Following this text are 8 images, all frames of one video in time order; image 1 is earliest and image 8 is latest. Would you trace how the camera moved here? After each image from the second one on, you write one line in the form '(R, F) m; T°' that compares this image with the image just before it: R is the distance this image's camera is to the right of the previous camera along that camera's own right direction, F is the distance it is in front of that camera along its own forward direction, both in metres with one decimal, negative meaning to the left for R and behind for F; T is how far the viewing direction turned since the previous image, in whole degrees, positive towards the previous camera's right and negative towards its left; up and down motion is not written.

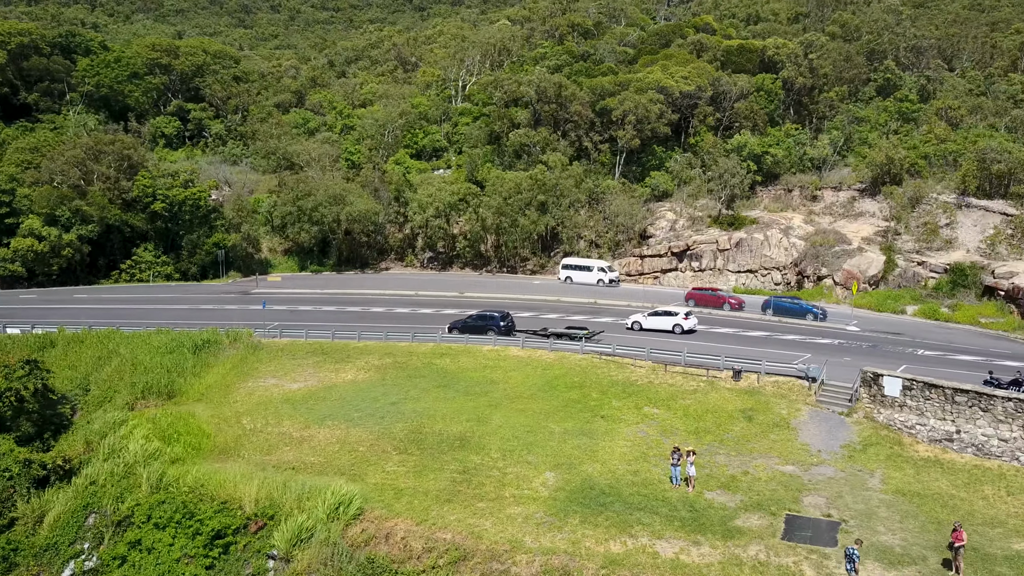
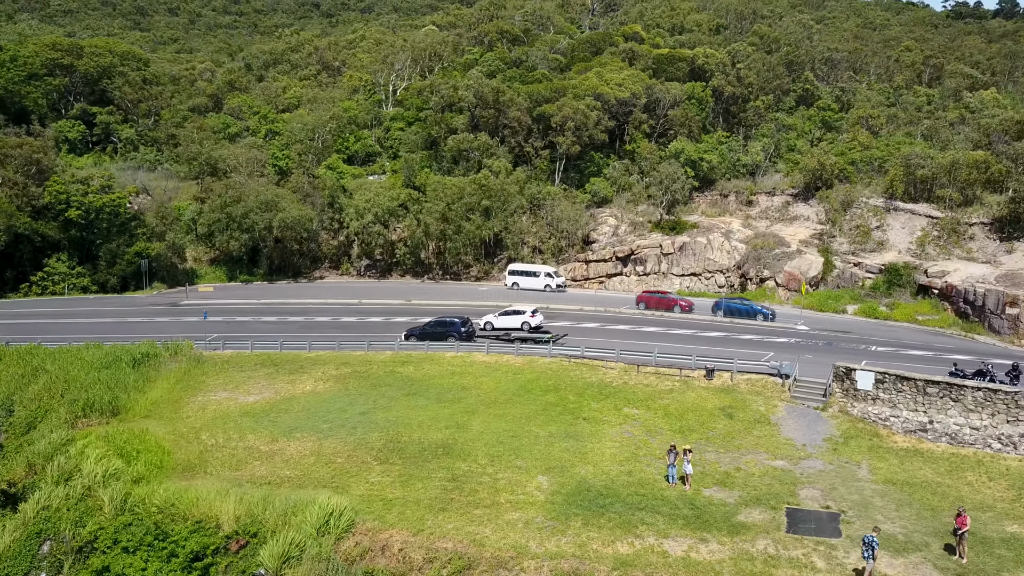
(-1.8, +0.6) m; +6°
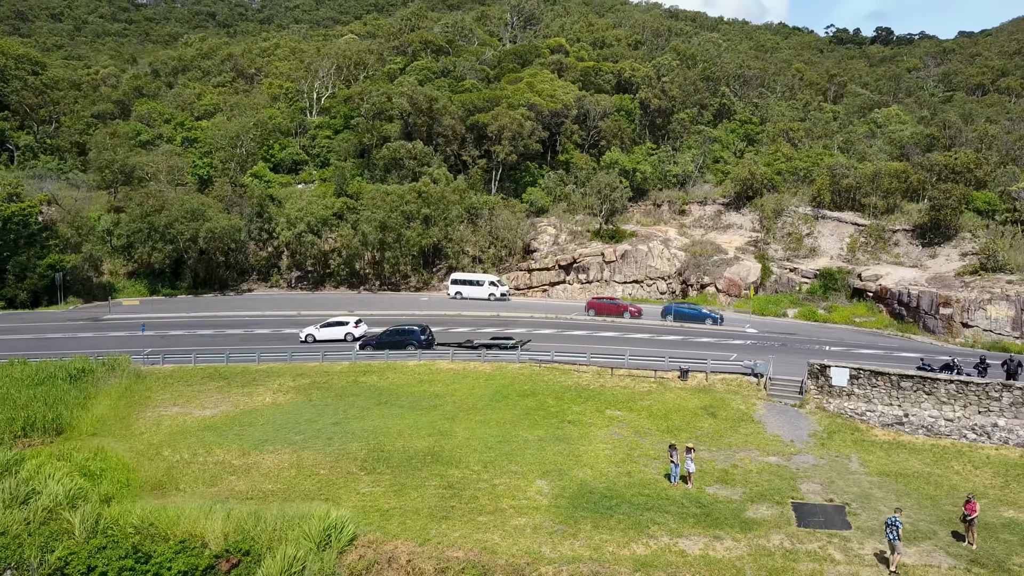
(-2.1, +0.7) m; +6°
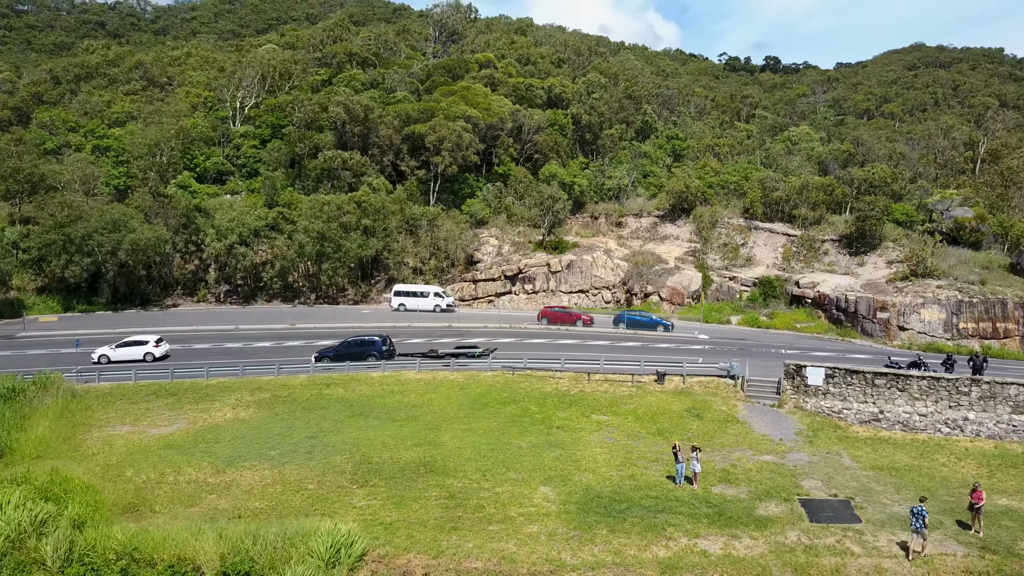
(-2.2, +0.7) m; +6°
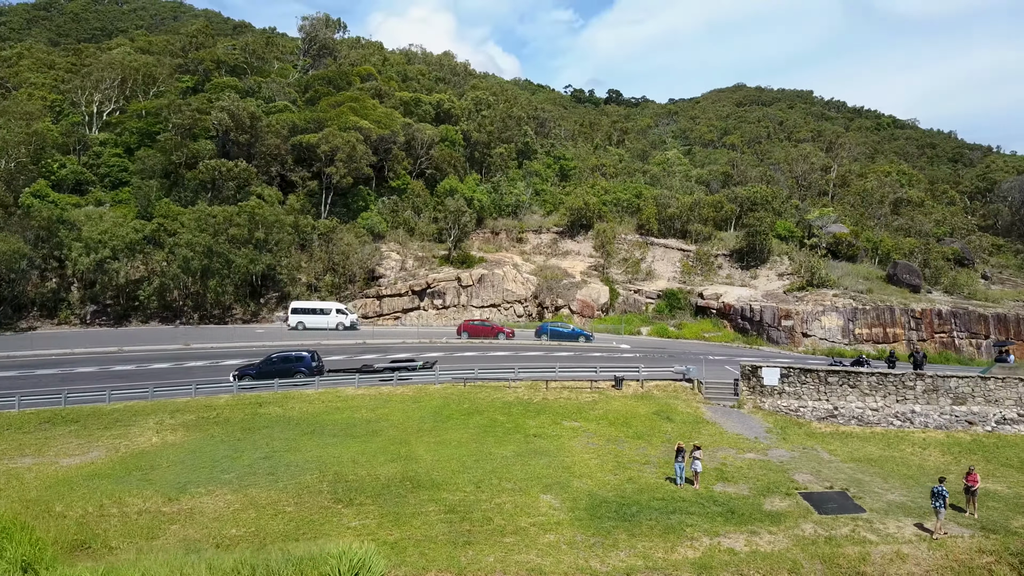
(-3.2, +1.3) m; +10°
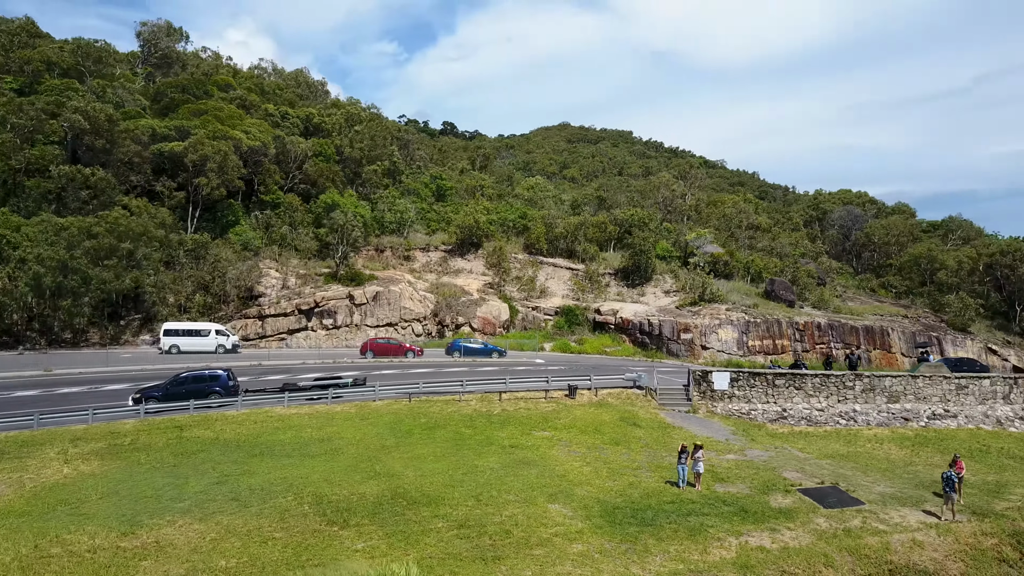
(-3.5, +1.5) m; +12°
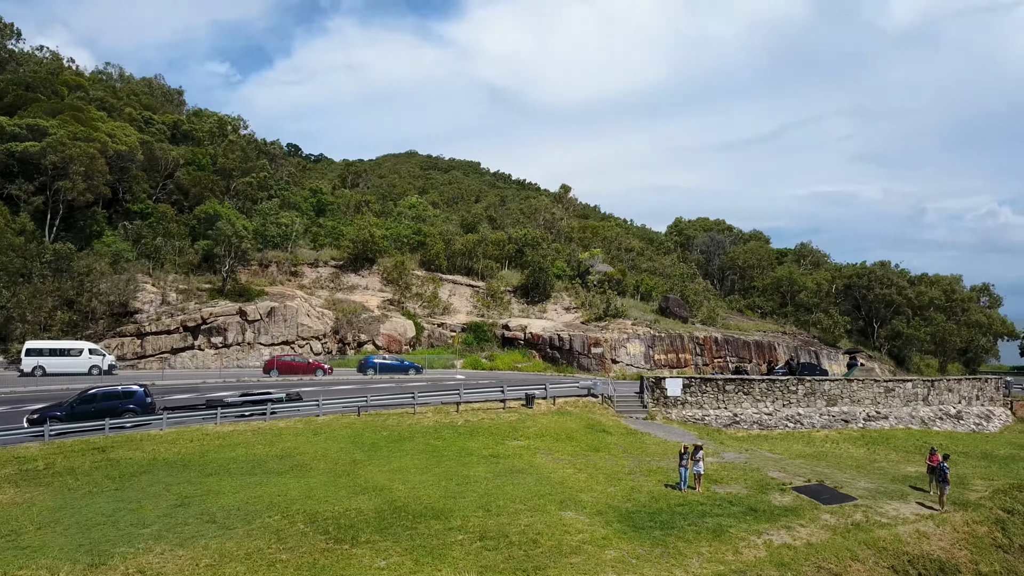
(-3.2, +1.3) m; +11°
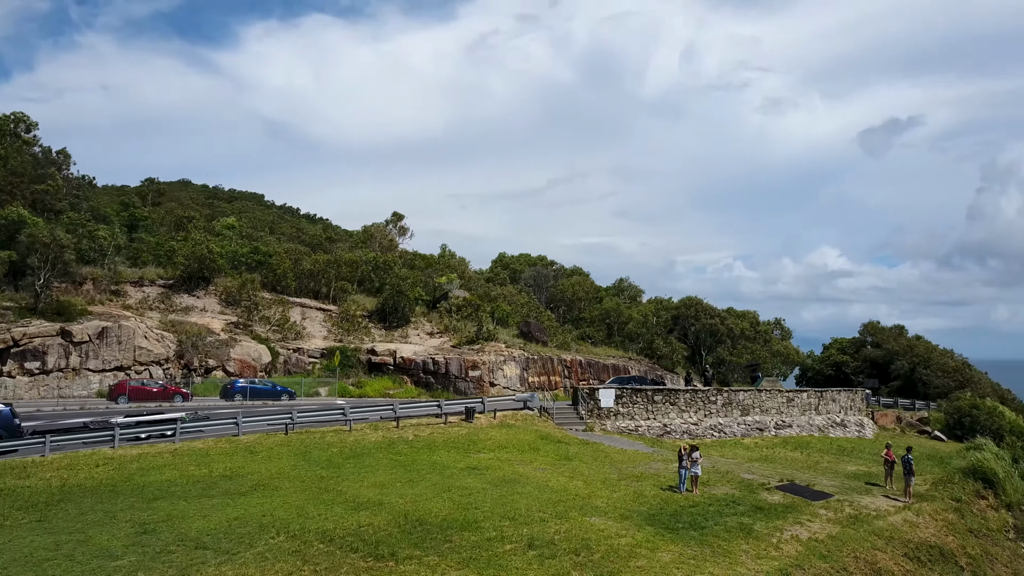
(-4.2, +1.9) m; +15°
